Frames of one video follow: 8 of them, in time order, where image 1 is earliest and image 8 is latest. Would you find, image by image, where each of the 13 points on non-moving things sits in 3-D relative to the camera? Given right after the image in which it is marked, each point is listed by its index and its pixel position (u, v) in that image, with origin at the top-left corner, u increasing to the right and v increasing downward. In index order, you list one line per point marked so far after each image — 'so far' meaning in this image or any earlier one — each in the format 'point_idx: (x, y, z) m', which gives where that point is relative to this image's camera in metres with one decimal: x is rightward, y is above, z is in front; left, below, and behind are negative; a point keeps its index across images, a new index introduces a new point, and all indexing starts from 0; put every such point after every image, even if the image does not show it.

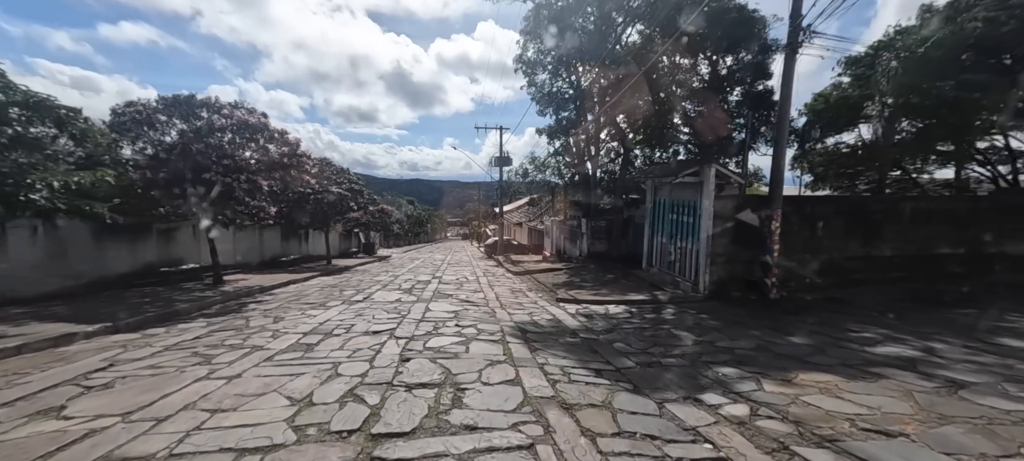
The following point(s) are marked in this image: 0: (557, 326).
0: (+0.7, -1.6, +6.7) m
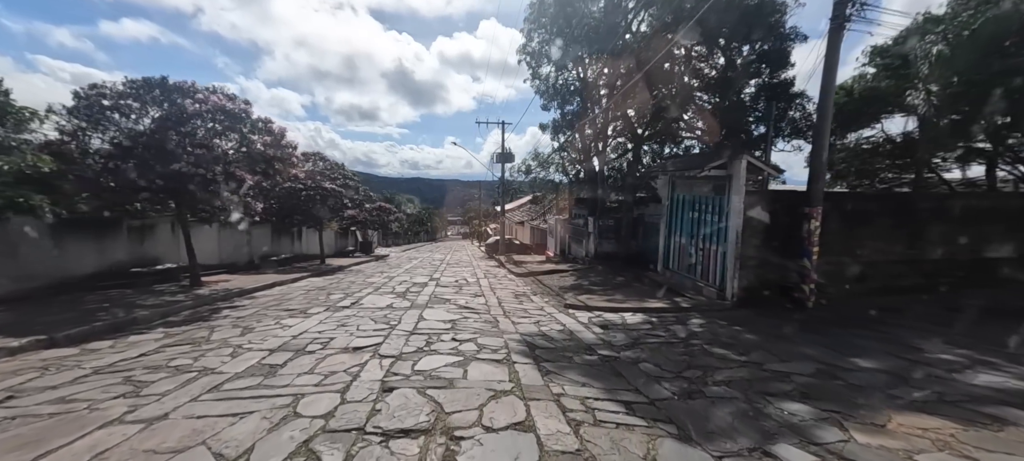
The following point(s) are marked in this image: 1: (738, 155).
0: (+0.8, -1.6, +5.8) m
1: (+3.9, +1.3, +6.9) m
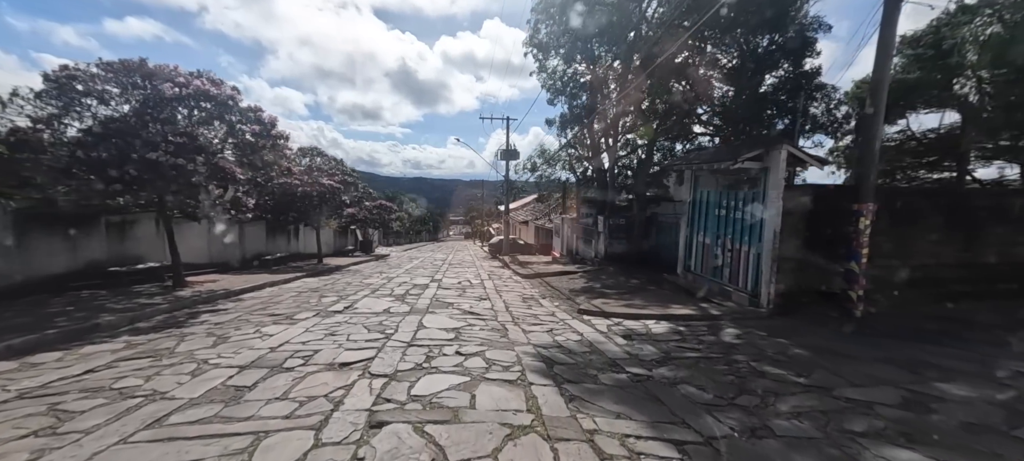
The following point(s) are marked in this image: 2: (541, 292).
0: (+1.0, -1.5, +5.1) m
1: (+4.1, +1.3, +6.2) m
2: (+0.8, -1.7, +10.8) m
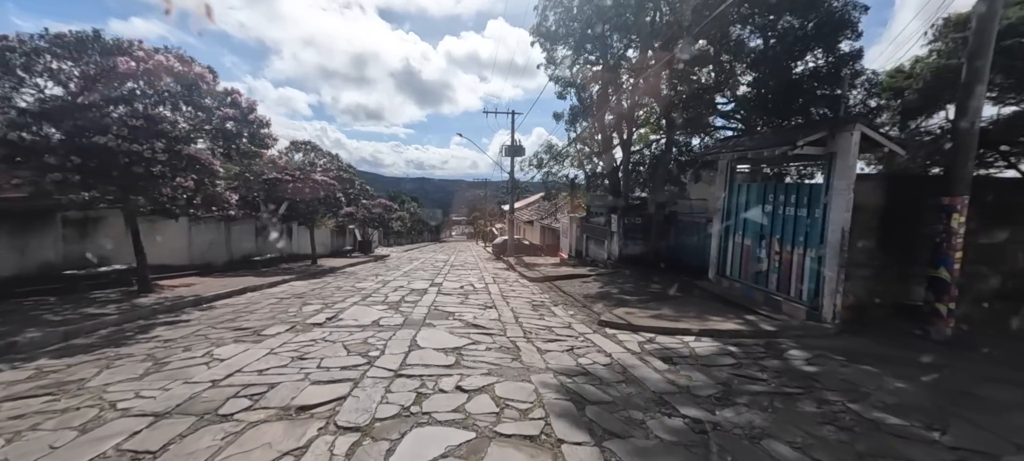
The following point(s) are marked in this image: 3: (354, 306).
0: (+1.1, -1.5, +4.0) m
1: (+4.2, +1.3, +5.1) m
2: (+1.0, -1.6, +9.7) m
3: (-2.8, -1.4, +7.2) m
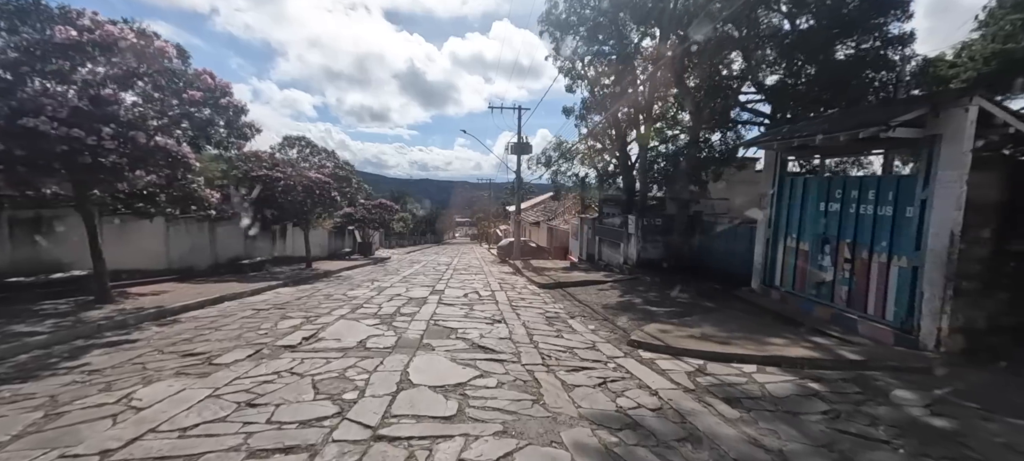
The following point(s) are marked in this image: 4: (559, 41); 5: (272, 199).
0: (+1.3, -1.5, +2.9) m
1: (+4.4, +1.3, +4.0) m
2: (+1.2, -1.7, +8.6) m
3: (-2.6, -1.4, +6.2) m
4: (+1.9, +7.7, +16.5) m
5: (-8.2, +1.1, +14.0) m
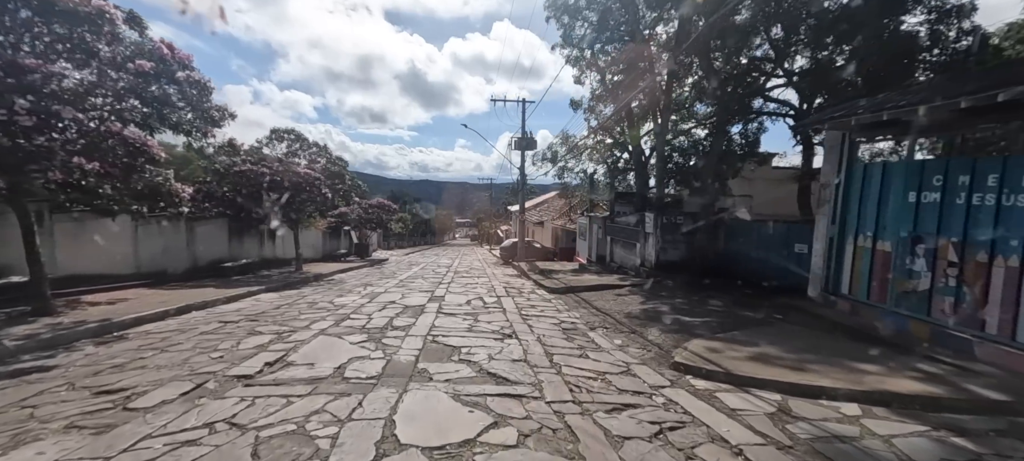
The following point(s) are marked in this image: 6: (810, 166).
0: (+1.5, -1.5, +1.8) m
1: (+4.6, +1.3, +2.9) m
2: (+1.4, -1.7, +7.5) m
3: (-2.4, -1.4, +5.1) m
4: (+2.1, +7.8, +15.5) m
5: (-8.0, +1.1, +12.9) m
6: (+10.4, +2.2, +14.2) m
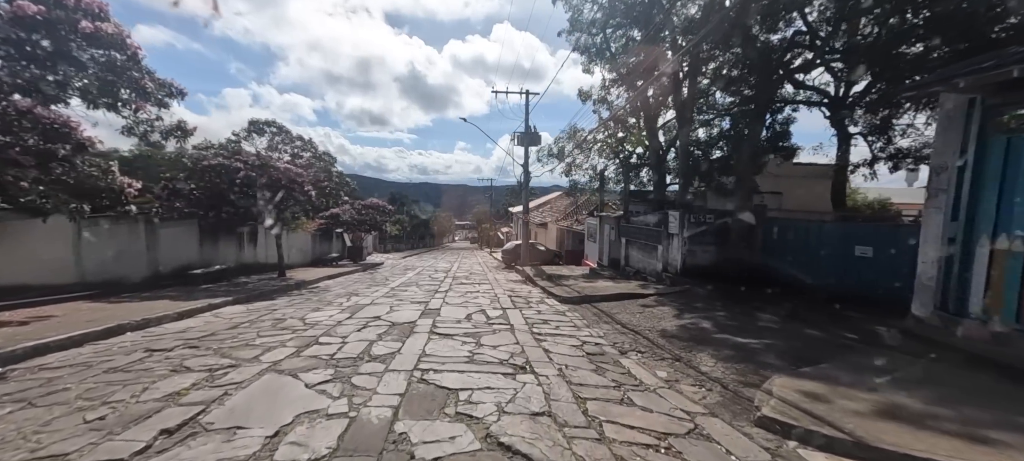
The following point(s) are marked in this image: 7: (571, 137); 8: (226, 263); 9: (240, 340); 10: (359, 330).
0: (+1.6, -1.5, +0.5) m
1: (+4.7, +1.4, +1.5) m
2: (+1.5, -1.7, +6.1) m
3: (-2.3, -1.4, +3.7) m
4: (+2.2, +7.7, +14.1) m
5: (-7.9, +1.0, +11.5) m
6: (+10.6, +2.2, +12.8) m
7: (+2.5, +3.9, +16.9) m
8: (-8.9, -1.0, +12.7) m
9: (-3.5, -1.4, +5.2) m
10: (-2.2, -1.4, +5.9) m
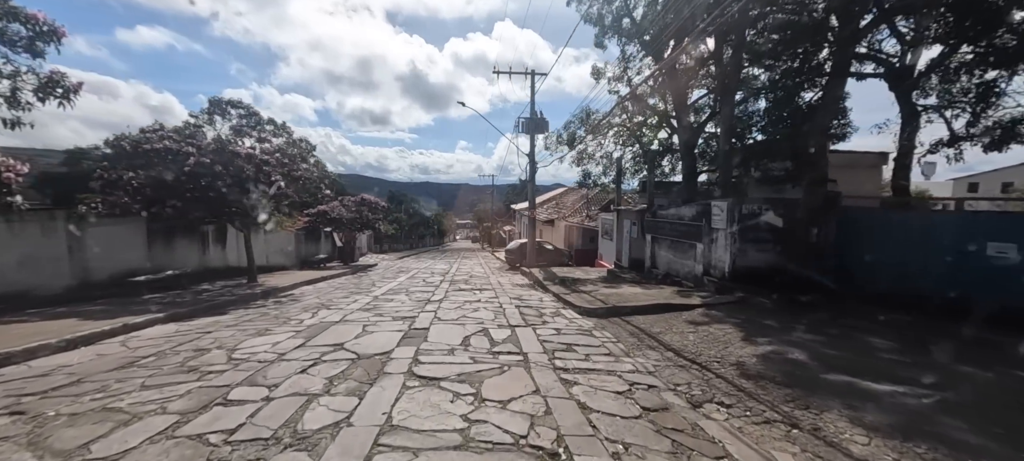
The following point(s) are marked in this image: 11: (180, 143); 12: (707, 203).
0: (+1.8, -1.4, -1.4) m
1: (+4.8, +1.5, -0.4) m
2: (+1.7, -1.6, +4.2) m
3: (-2.1, -1.3, +1.8) m
4: (+2.4, +7.8, +12.2) m
5: (-7.7, +1.0, +9.7) m
6: (+10.7, +2.4, +10.8) m
7: (+2.7, +4.1, +14.9) m
8: (-8.7, -1.0, +10.8) m
9: (-3.3, -1.3, +3.3) m
10: (-2.1, -1.4, +4.0) m
11: (-7.7, +2.0, +9.4) m
12: (+4.4, +0.6, +9.1) m
